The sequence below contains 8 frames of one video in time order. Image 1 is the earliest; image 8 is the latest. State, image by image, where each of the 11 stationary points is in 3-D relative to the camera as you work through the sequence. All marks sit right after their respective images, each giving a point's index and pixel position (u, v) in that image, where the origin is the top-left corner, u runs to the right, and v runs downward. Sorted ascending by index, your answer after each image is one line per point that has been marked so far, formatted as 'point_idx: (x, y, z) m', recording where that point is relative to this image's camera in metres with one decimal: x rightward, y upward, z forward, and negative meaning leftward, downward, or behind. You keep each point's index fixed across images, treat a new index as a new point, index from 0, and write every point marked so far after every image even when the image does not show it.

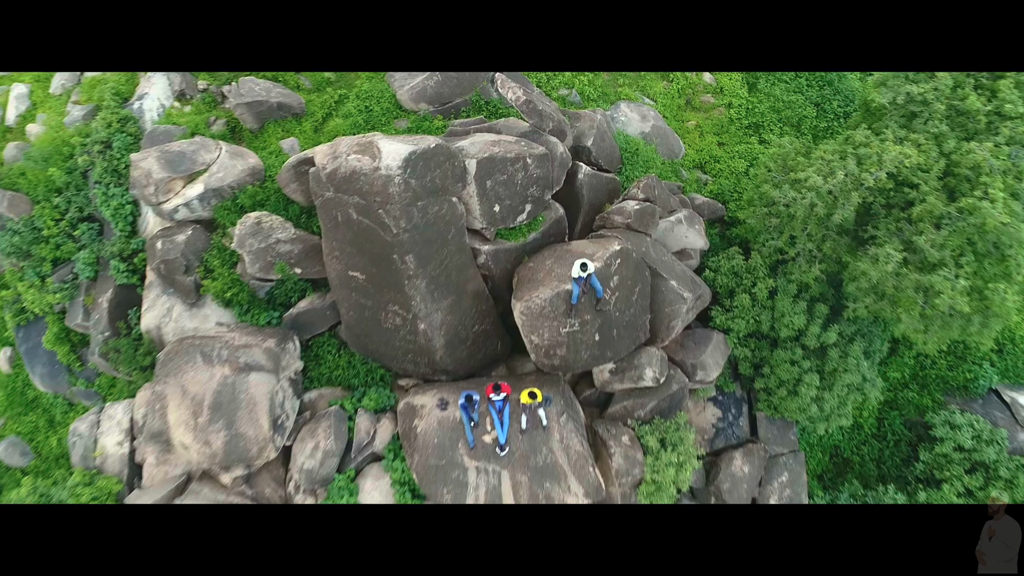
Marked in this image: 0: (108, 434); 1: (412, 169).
0: (-4.6, -1.6, +8.2) m
1: (-1.0, +1.2, +7.2) m
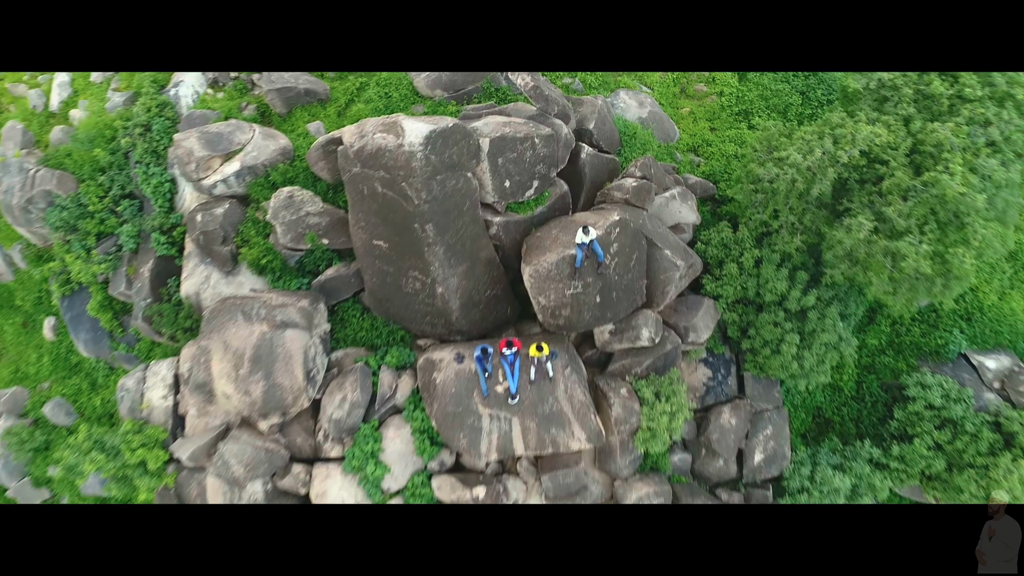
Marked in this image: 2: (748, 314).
0: (-4.5, -1.2, +9.1) m
1: (-0.9, +1.6, +8.0) m
2: (+3.0, -0.3, +9.2) m
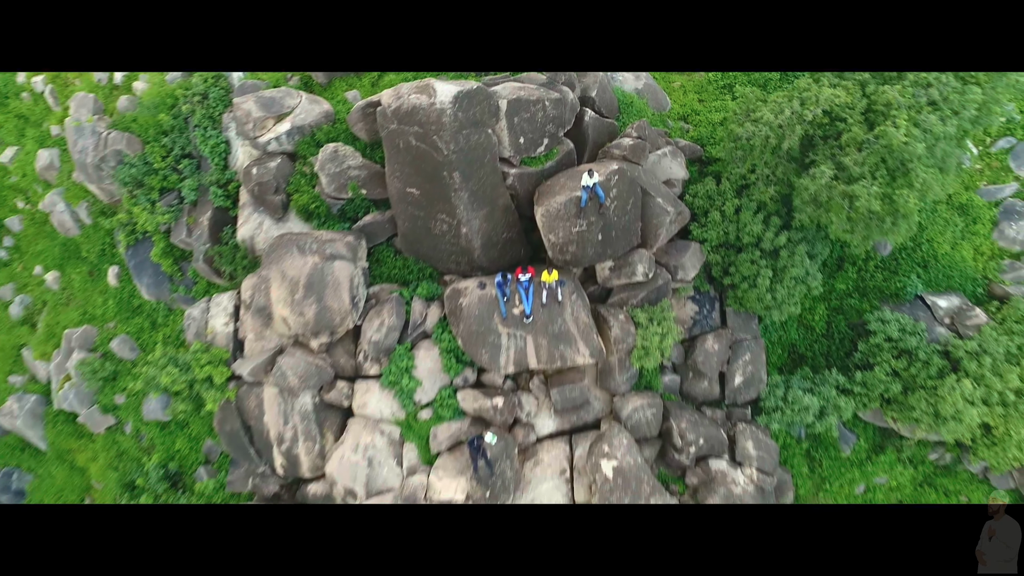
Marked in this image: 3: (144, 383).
0: (-4.3, -0.4, +10.5) m
1: (-0.7, +2.4, +9.4) m
2: (+3.2, +0.5, +10.7) m
3: (-6.0, -1.6, +11.9) m
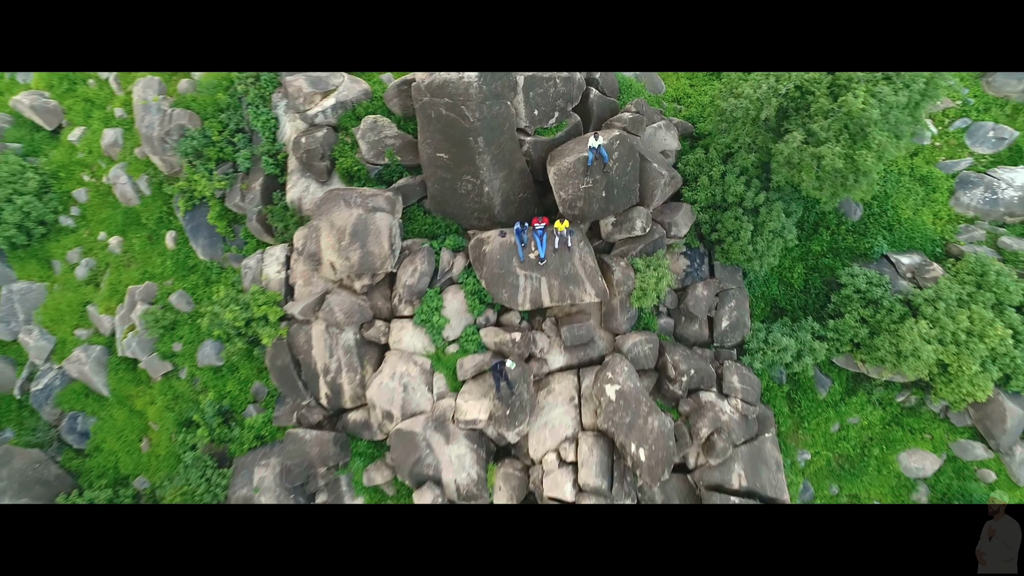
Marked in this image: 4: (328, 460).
0: (-4.0, +0.4, +12.0) m
1: (-0.4, +3.2, +11.0) m
2: (+3.5, +1.2, +12.2) m
3: (-5.7, -0.8, +13.4) m
4: (-3.0, -2.8, +12.0) m
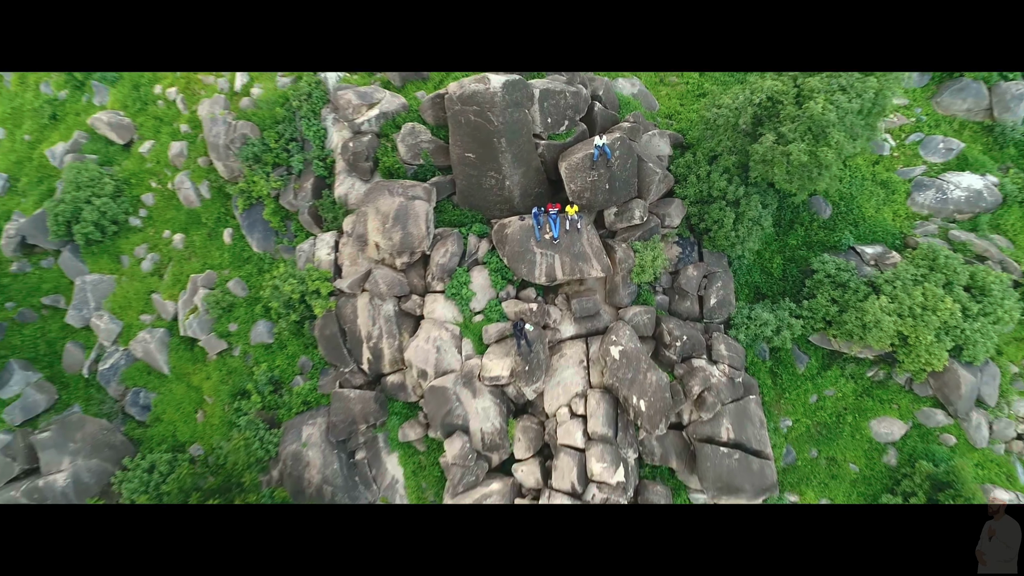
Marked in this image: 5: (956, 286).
0: (-3.7, +0.8, +14.0) m
1: (-0.1, +3.6, +13.2) m
2: (+3.8, +1.6, +14.3) m
3: (-5.4, -0.5, +15.3) m
4: (-2.7, -2.4, +13.7) m
5: (+8.6, 0.0, +13.9) m
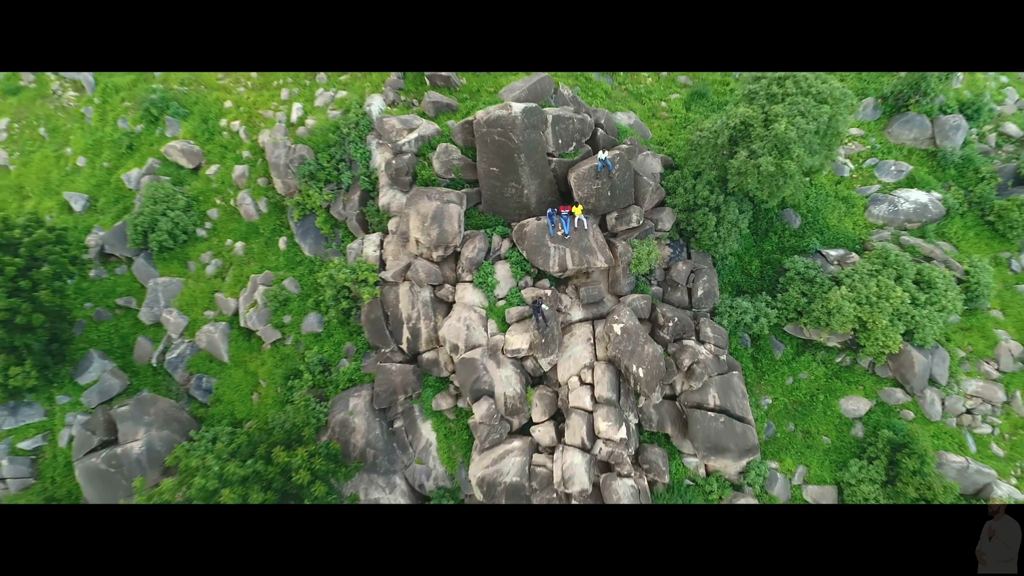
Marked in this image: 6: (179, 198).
0: (-3.3, +0.9, +16.6) m
1: (+0.3, +3.9, +16.1) m
2: (+4.2, +1.7, +16.9) m
3: (-5.0, -0.5, +17.7) m
4: (-2.3, -2.2, +16.0) m
5: (+9.0, +0.2, +16.4) m
6: (-8.8, +2.4, +19.1) m
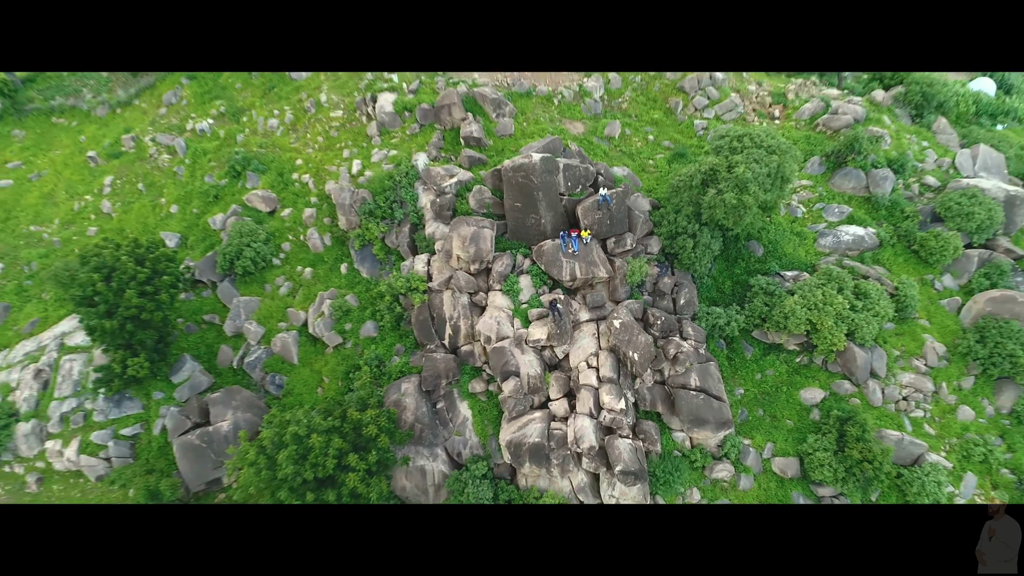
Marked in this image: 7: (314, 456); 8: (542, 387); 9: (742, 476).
0: (-2.7, +0.7, +20.9) m
1: (+0.9, +3.6, +20.8) m
2: (+4.8, +1.4, +21.3) m
3: (-4.5, -0.9, +21.8) m
4: (-1.7, -2.4, +19.9) m
5: (+9.5, 0.0, +20.6) m
6: (-8.2, +1.8, +23.5) m
7: (-4.6, -3.9, +16.6) m
8: (+0.8, -2.6, +19.3) m
9: (+6.2, -5.1, +19.5) m
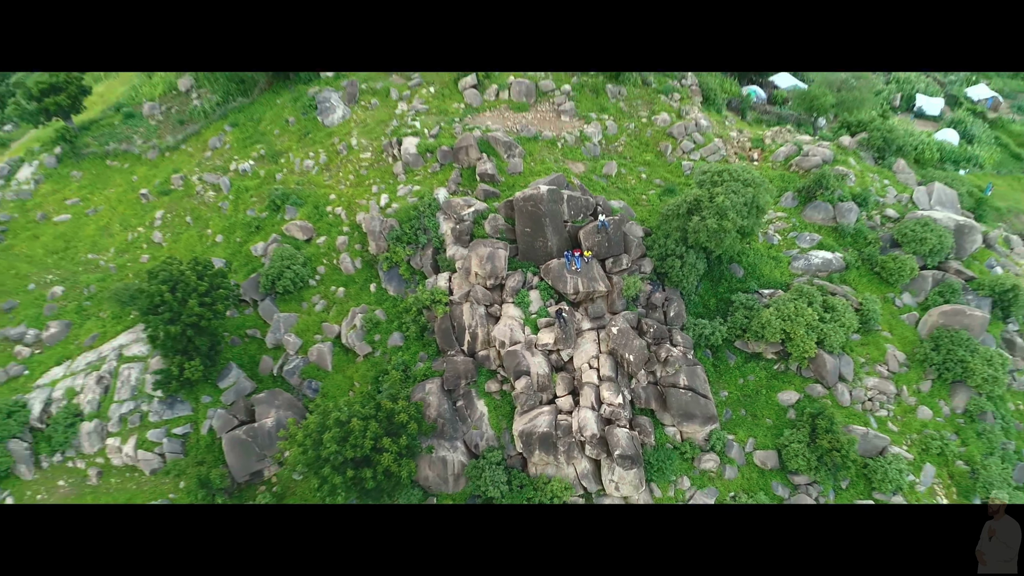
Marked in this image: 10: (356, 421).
0: (-2.4, +0.2, +23.9) m
1: (+1.2, +3.2, +24.0) m
2: (+5.1, +0.9, +24.4) m
3: (-4.1, -1.4, +24.7) m
4: (-1.4, -2.8, +22.7) m
5: (+9.9, -0.5, +23.6) m
6: (-7.9, +1.1, +26.6) m
7: (-4.2, -4.0, +19.3) m
8: (+1.1, -3.0, +22.0) m
9: (+6.5, -5.4, +22.0) m
10: (-4.3, -3.6, +19.7) m
